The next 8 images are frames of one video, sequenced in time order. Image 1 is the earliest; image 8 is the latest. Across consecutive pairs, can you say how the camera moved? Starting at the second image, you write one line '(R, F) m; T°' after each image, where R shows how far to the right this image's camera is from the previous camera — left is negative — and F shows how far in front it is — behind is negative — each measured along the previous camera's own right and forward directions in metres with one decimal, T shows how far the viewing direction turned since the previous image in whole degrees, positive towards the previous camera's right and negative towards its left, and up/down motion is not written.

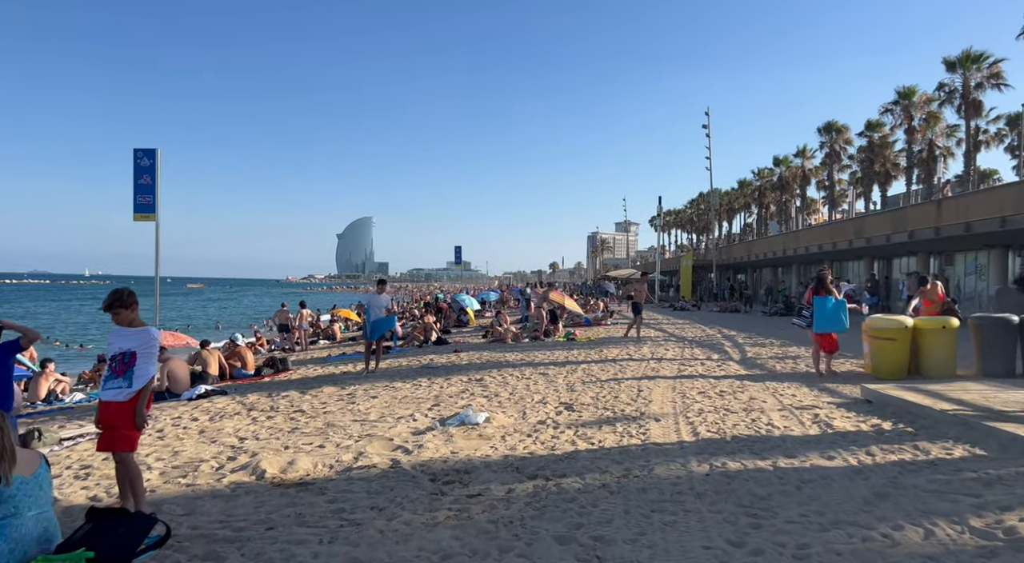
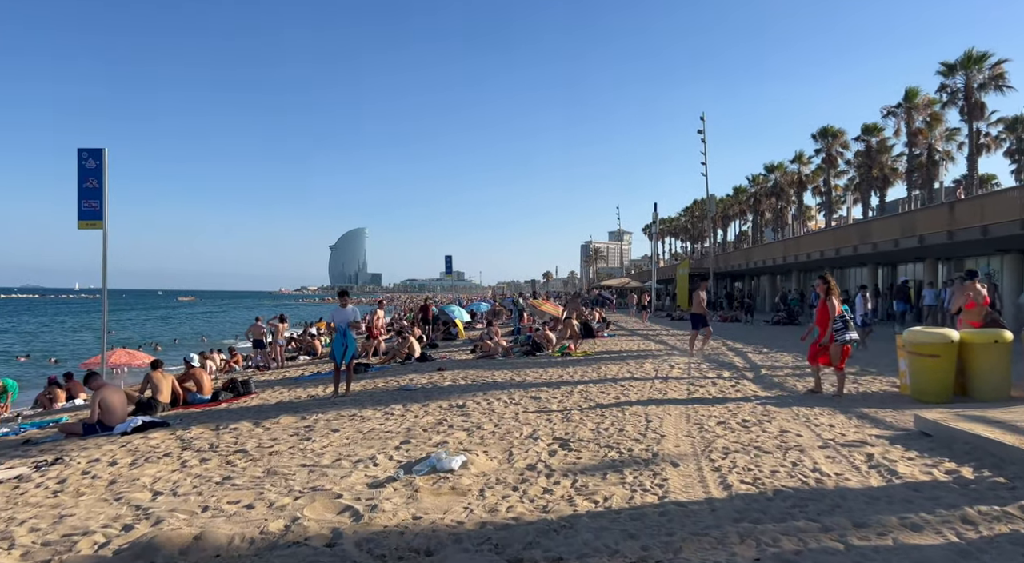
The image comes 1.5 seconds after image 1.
(+0.1, +1.2) m; +1°
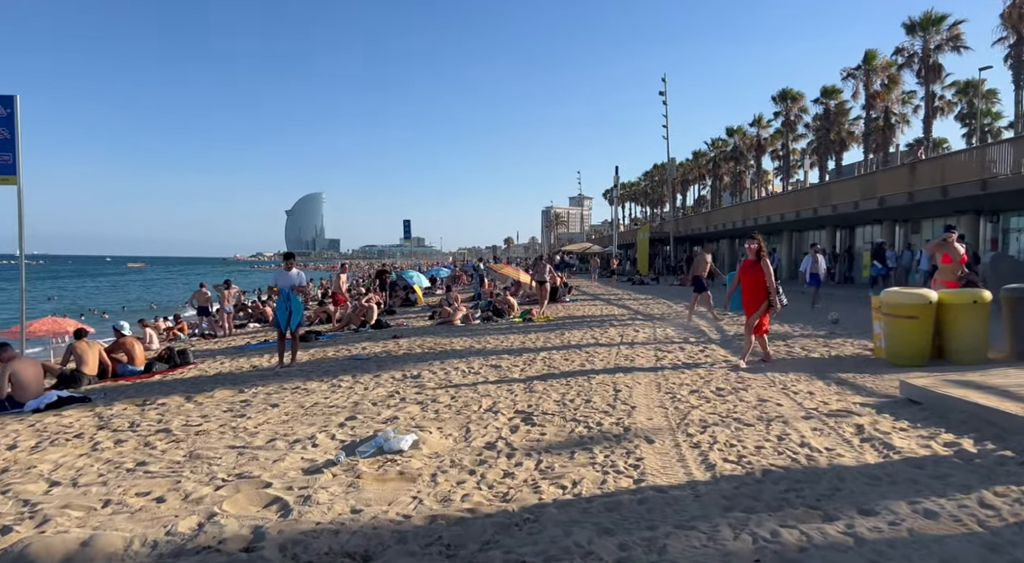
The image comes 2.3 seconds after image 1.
(0.0, +0.7) m; +4°
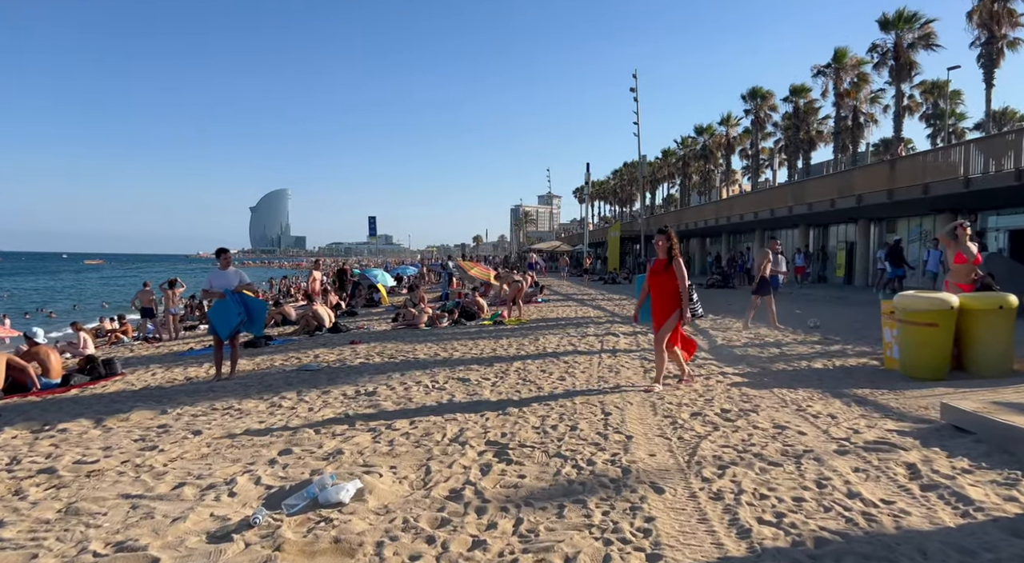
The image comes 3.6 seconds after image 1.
(0.0, +1.0) m; +3°
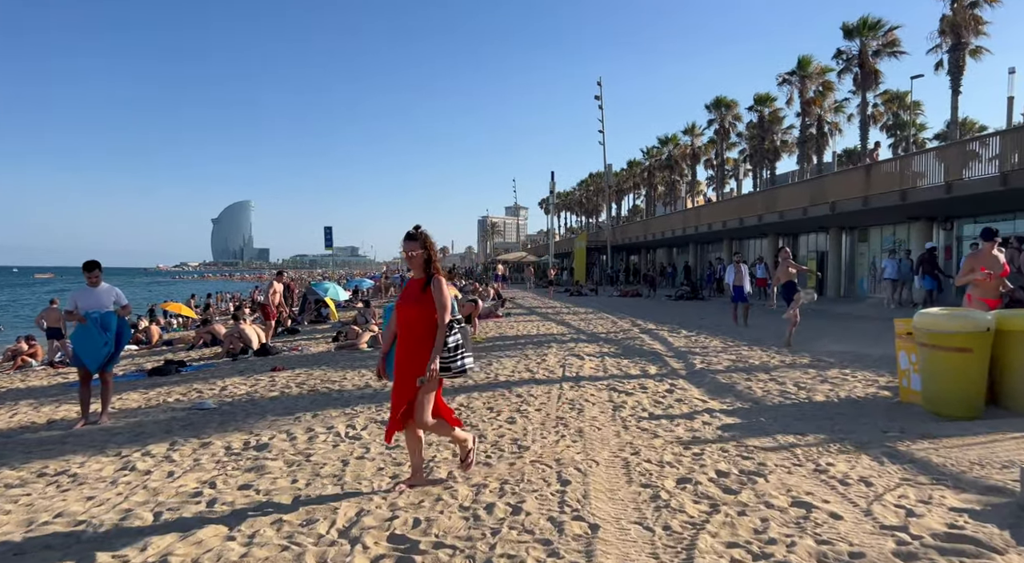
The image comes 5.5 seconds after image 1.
(+0.3, +1.4) m; +3°
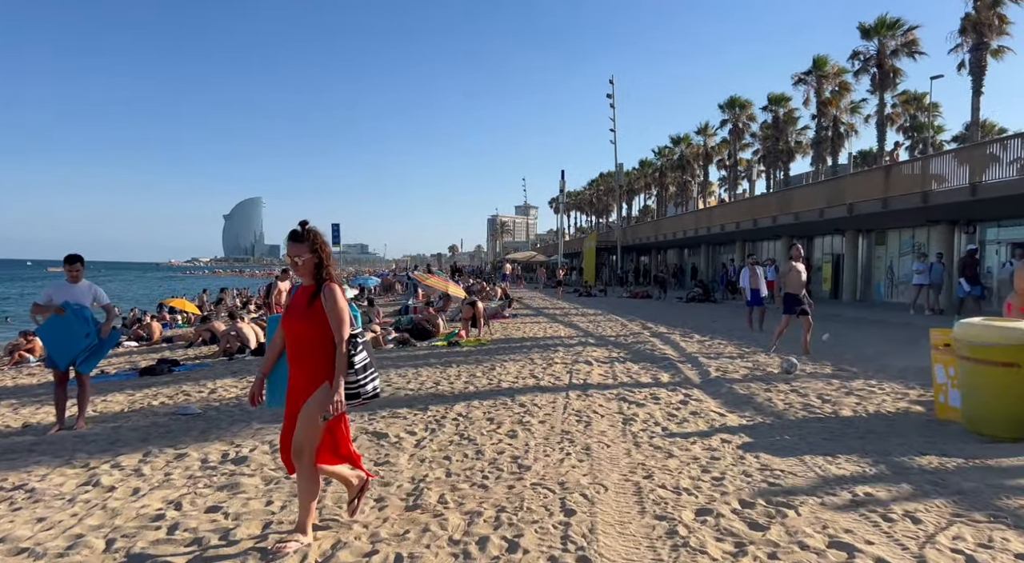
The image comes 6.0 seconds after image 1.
(+0.1, +0.4) m; -1°
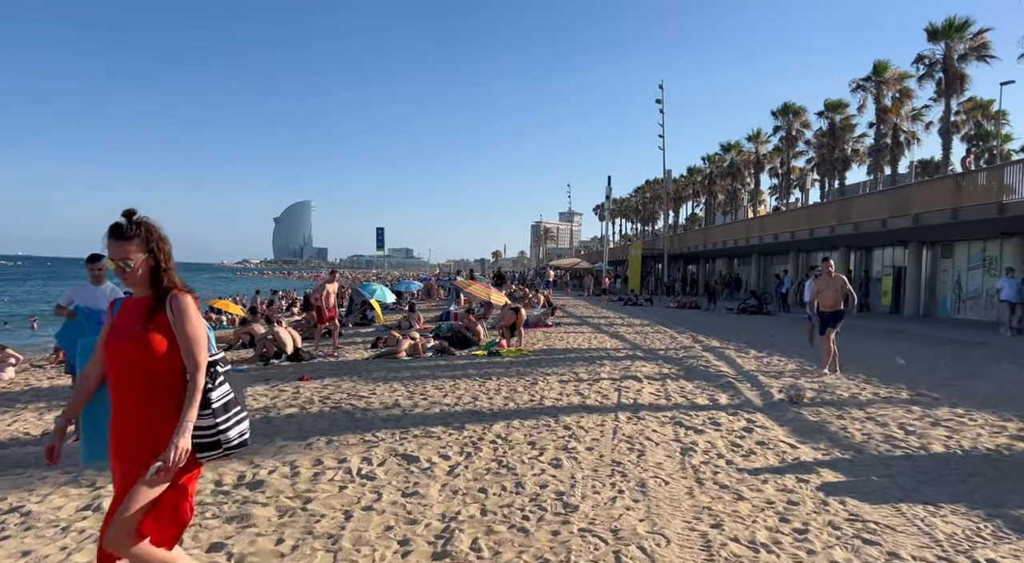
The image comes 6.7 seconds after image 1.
(0.0, +0.5) m; -4°
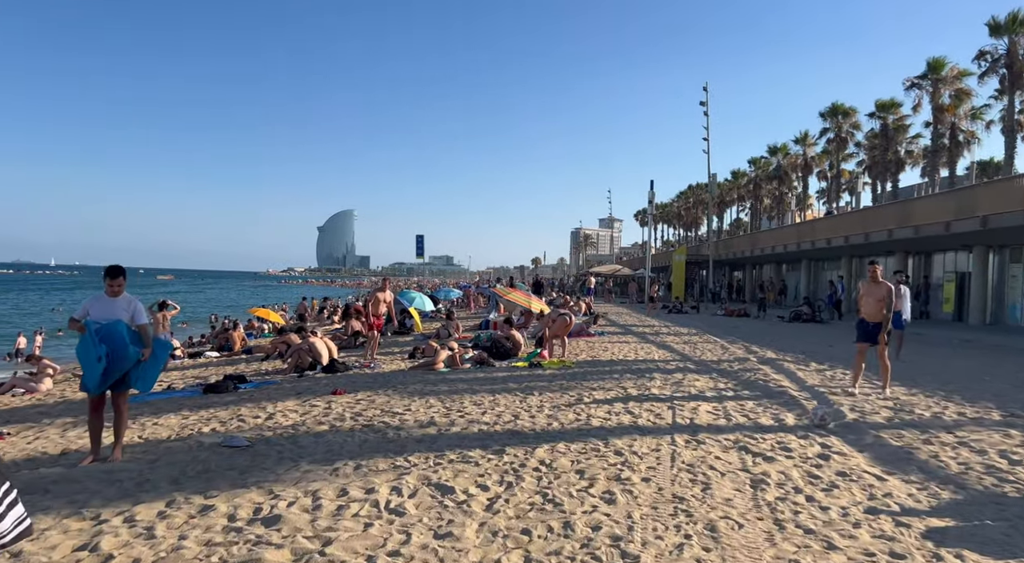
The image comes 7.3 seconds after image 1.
(0.0, +0.5) m; -4°
